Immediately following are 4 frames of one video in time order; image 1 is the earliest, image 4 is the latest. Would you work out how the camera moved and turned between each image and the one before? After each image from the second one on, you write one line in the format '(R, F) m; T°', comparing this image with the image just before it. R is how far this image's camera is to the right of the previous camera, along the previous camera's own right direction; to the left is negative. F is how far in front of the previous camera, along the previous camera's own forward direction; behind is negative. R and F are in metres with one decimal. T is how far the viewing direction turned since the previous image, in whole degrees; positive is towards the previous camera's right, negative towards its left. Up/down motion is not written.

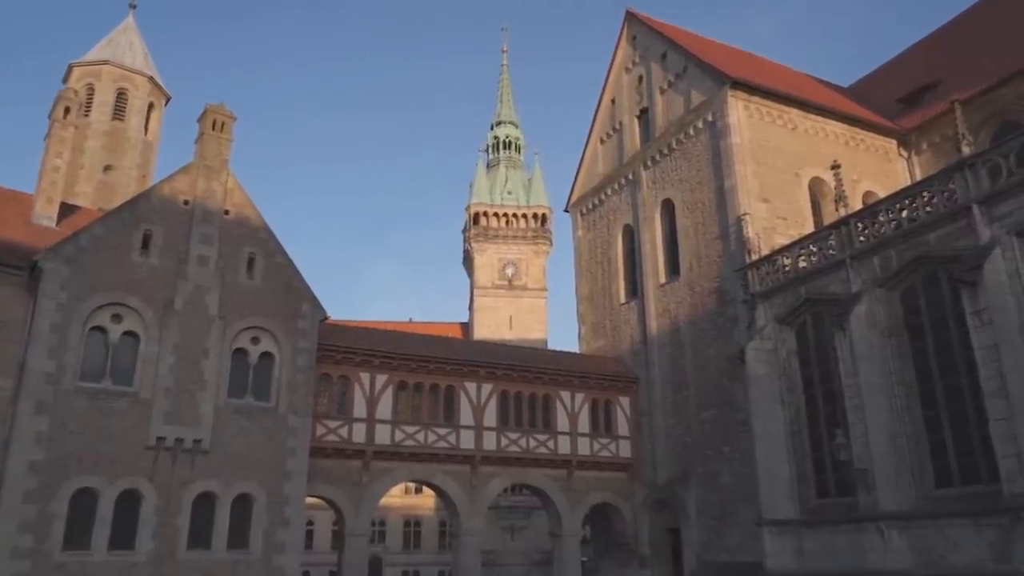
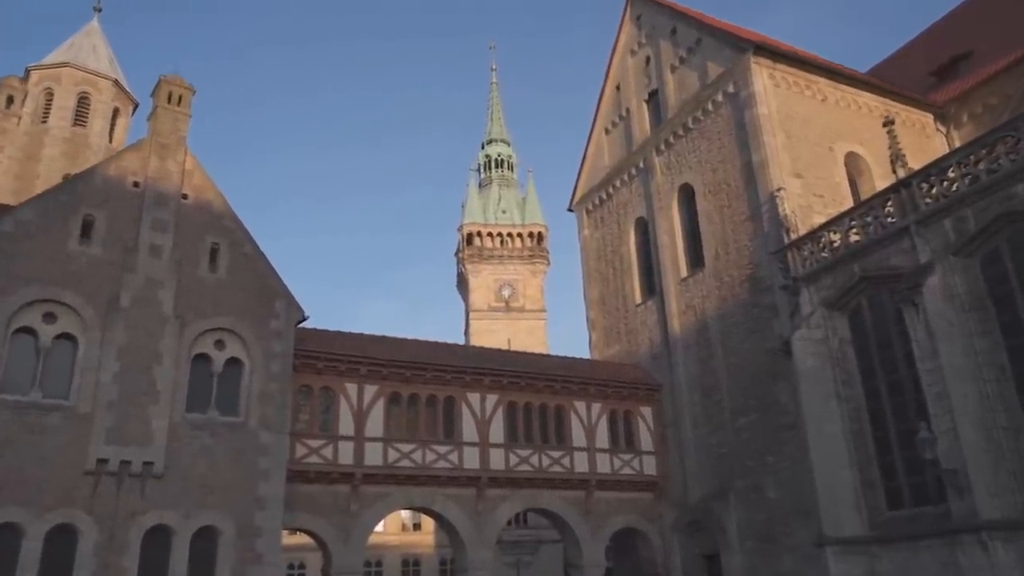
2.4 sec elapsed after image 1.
(-0.3, +2.8) m; +1°
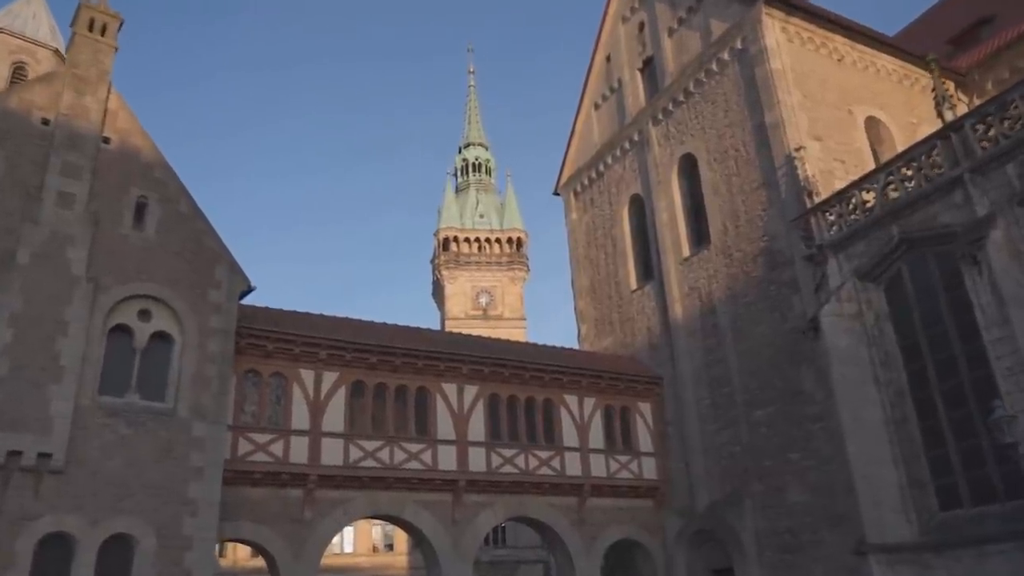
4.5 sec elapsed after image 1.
(-0.2, +2.6) m; +2°
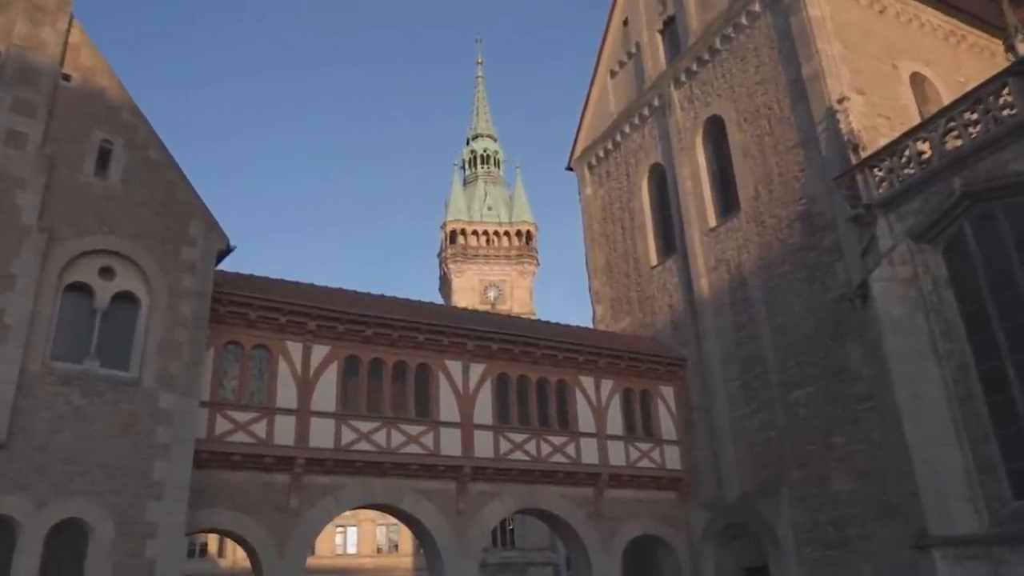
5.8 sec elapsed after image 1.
(0.0, +1.6) m; -1°
